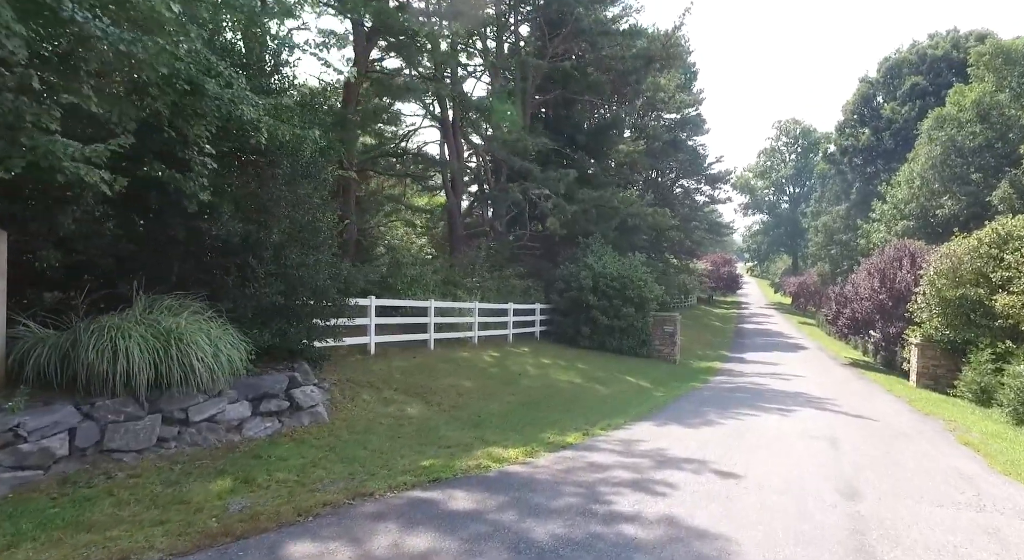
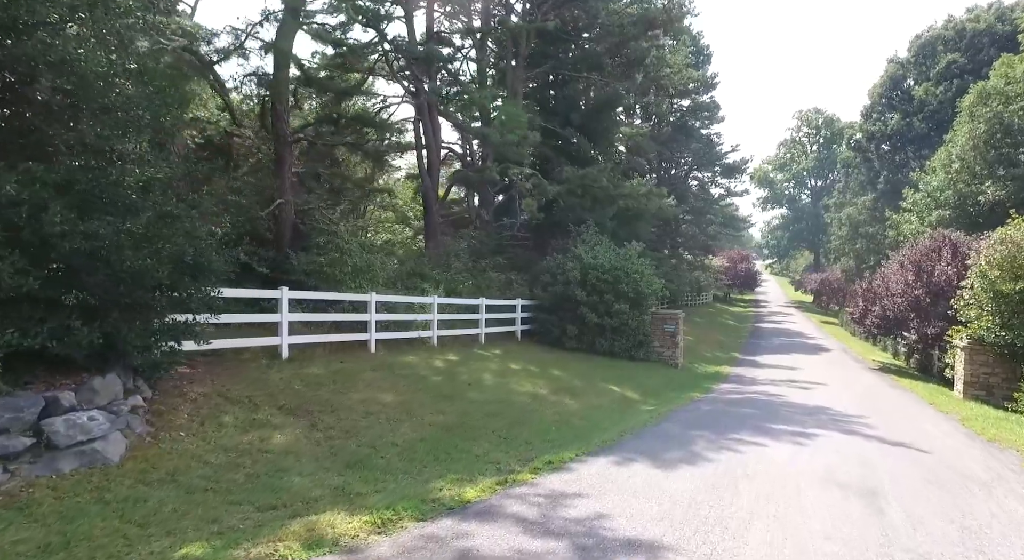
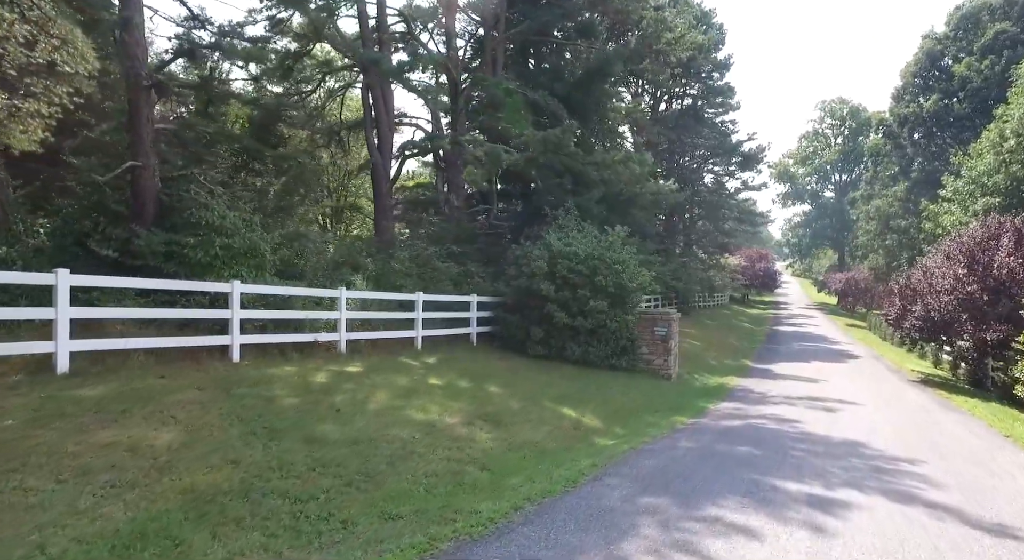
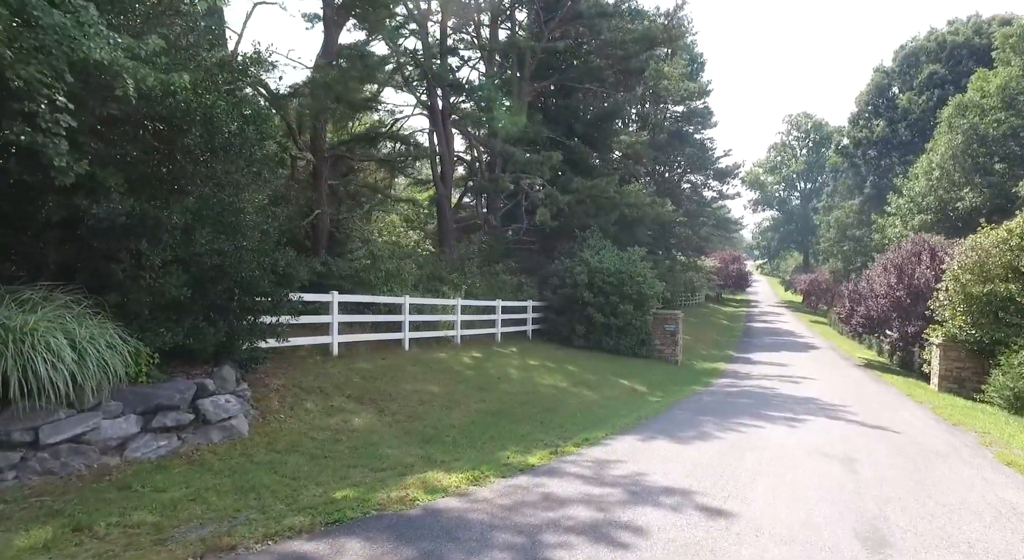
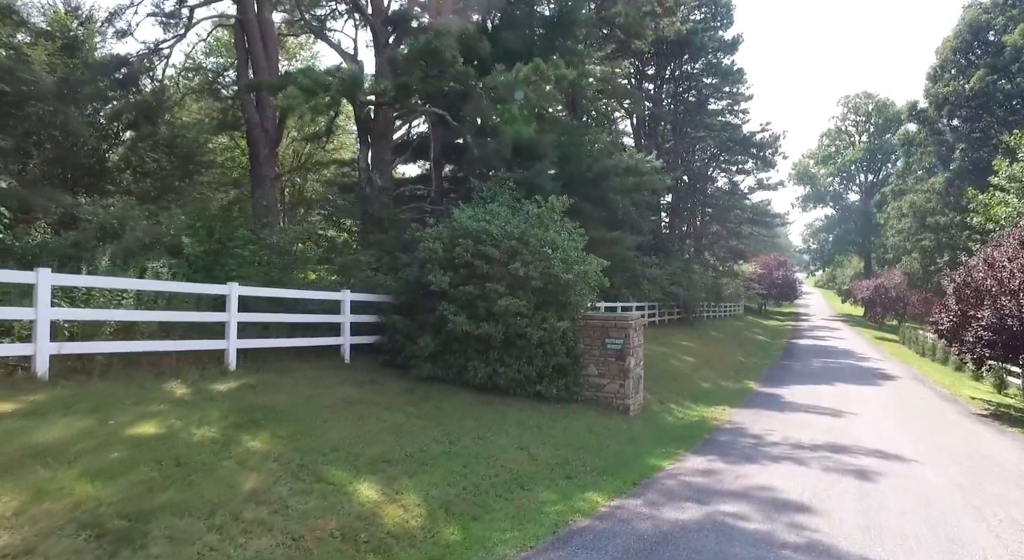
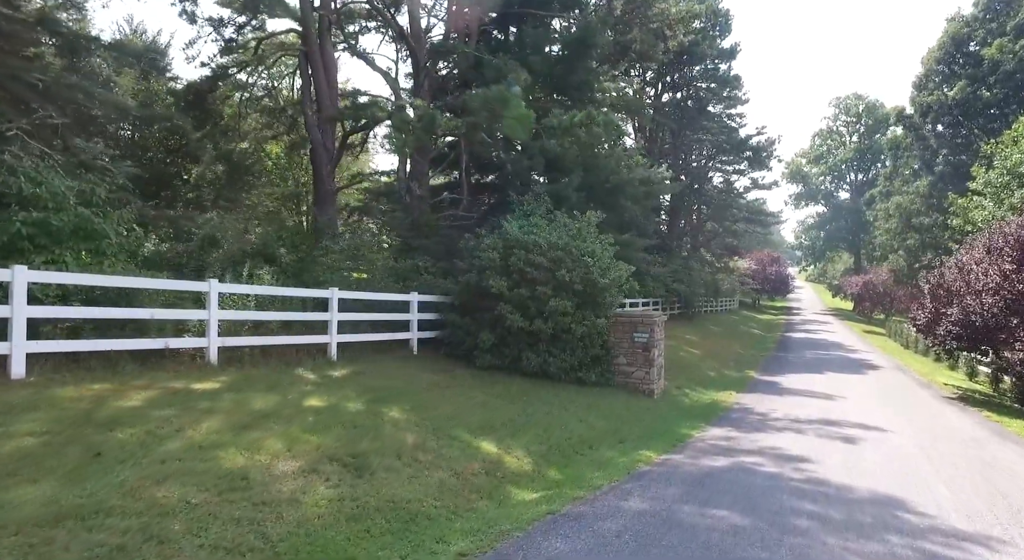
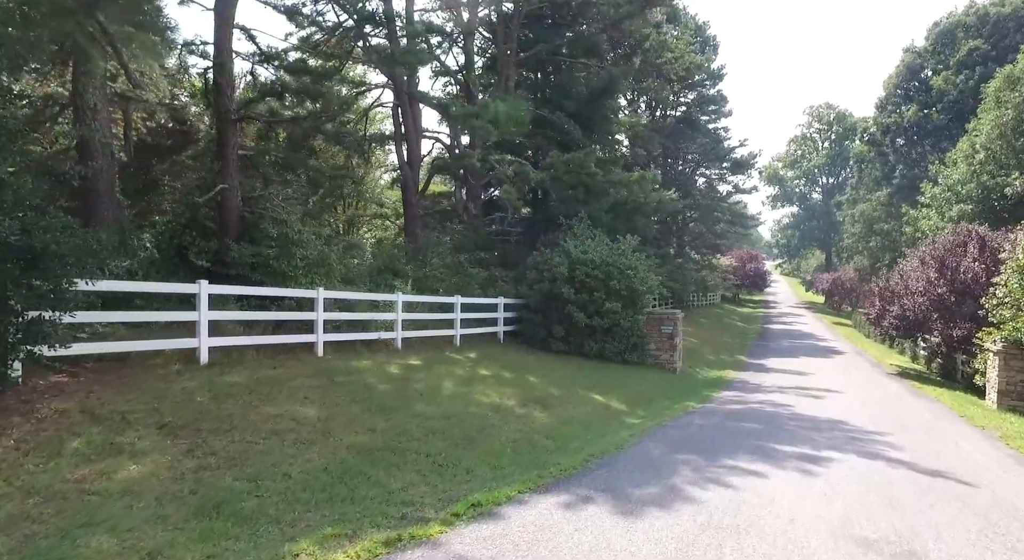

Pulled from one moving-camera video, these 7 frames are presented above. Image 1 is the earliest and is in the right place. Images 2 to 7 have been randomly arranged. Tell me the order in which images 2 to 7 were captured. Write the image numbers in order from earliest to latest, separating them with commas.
4, 2, 7, 3, 6, 5
